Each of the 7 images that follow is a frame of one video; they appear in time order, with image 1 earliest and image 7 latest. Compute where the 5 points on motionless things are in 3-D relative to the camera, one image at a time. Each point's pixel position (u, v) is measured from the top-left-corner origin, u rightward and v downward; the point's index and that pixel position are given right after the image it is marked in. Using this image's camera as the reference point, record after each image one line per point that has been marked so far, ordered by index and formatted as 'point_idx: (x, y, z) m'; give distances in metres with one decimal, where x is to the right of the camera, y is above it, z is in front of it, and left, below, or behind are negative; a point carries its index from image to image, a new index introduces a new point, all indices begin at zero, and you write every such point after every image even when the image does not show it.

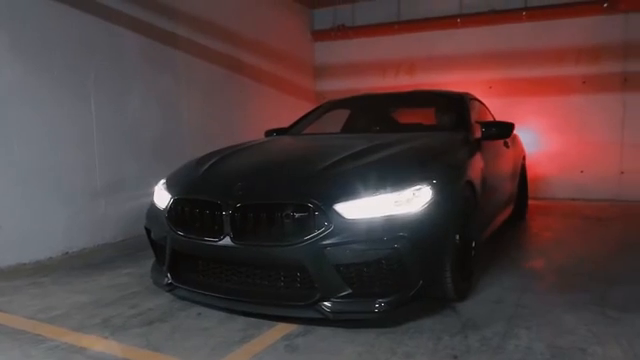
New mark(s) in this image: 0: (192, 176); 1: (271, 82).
0: (-0.7, 0.0, +3.2) m
1: (-0.6, +1.2, +6.9) m
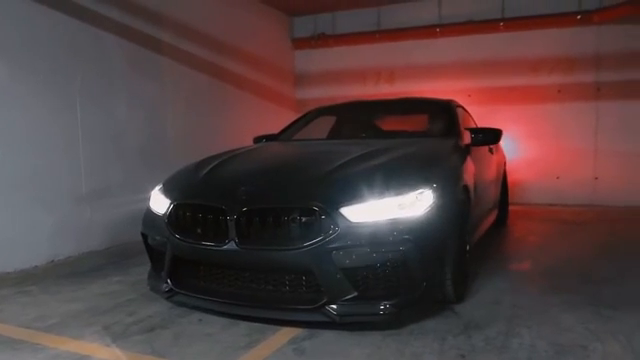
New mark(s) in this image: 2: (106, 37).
0: (-0.7, 0.0, +3.2) m
1: (-0.8, +1.1, +6.9) m
2: (-1.9, +1.2, +4.8) m
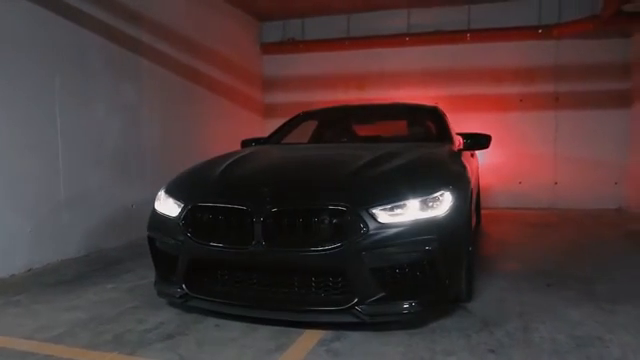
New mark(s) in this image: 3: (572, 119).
0: (-0.6, 0.0, +3.1) m
1: (-1.2, +1.1, +6.8) m
2: (-2.0, +1.2, +4.6) m
3: (+3.1, +0.7, +6.7) m
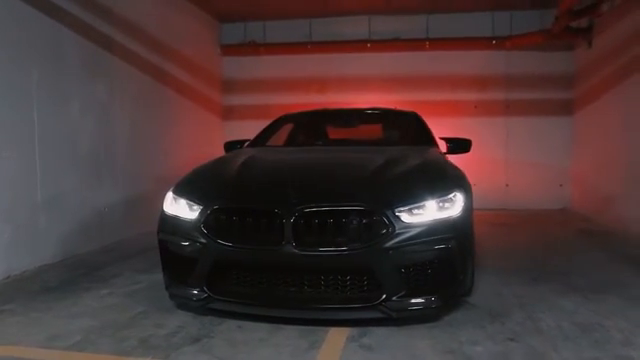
0: (-0.6, 0.0, +3.1) m
1: (-1.6, +1.0, +6.7) m
2: (-2.1, +1.2, +4.4) m
3: (+2.6, +0.7, +7.2) m
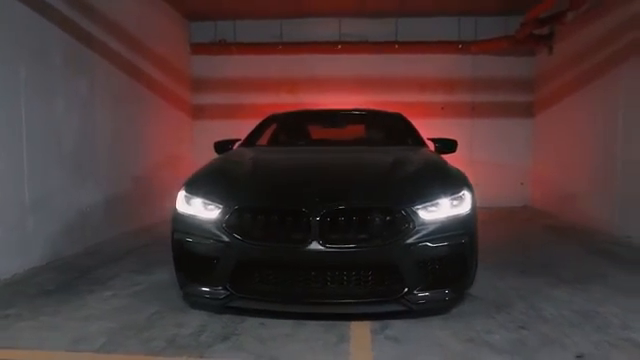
0: (-0.5, 0.0, +3.1) m
1: (-1.9, +1.1, +6.6) m
2: (-2.1, +1.2, +4.3) m
3: (+2.3, +0.7, +7.5) m
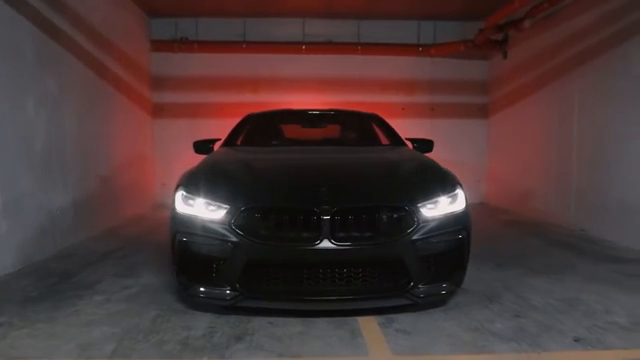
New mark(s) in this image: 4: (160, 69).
0: (-0.4, 0.0, +3.1) m
1: (-2.3, +1.0, +6.4) m
2: (-2.2, +1.2, +4.1) m
3: (+1.7, +0.8, +7.8) m
4: (-2.2, +1.5, +7.5) m
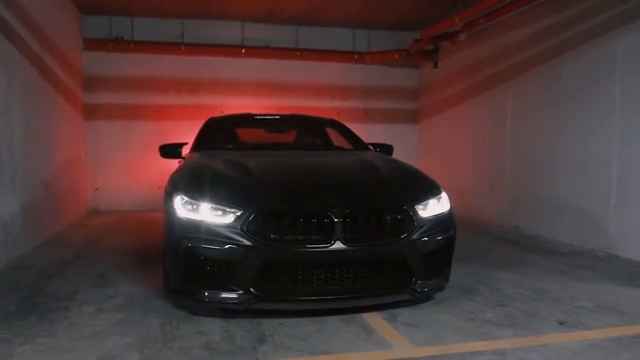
0: (-0.4, 0.0, +3.2) m
1: (-2.8, +1.0, +6.1) m
2: (-2.4, +1.1, +3.8) m
3: (+0.8, +0.7, +8.2) m
4: (-3.0, +1.5, +7.2) m
